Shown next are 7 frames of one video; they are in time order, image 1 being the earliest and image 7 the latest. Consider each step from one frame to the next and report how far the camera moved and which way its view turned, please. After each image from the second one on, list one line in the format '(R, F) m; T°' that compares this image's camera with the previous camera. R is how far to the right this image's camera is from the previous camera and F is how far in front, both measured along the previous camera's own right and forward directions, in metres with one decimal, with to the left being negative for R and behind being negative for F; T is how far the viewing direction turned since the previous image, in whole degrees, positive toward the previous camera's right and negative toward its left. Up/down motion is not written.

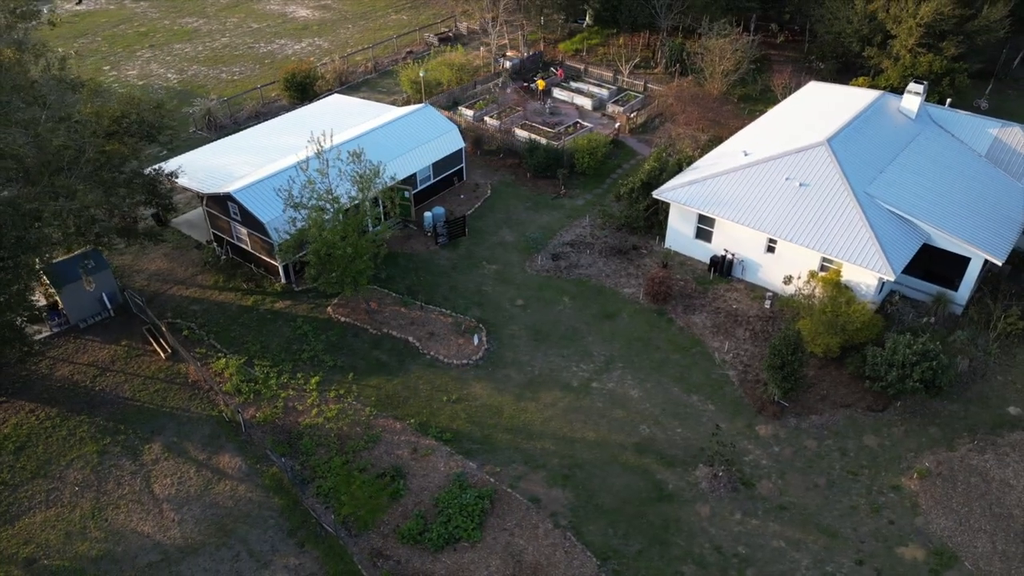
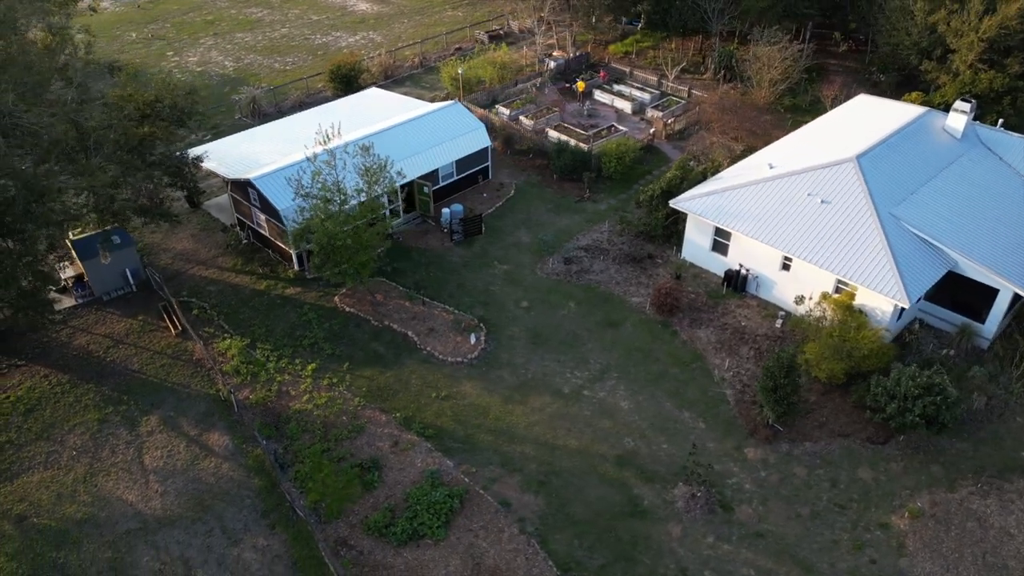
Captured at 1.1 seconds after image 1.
(+2.1, +0.2) m; -5°
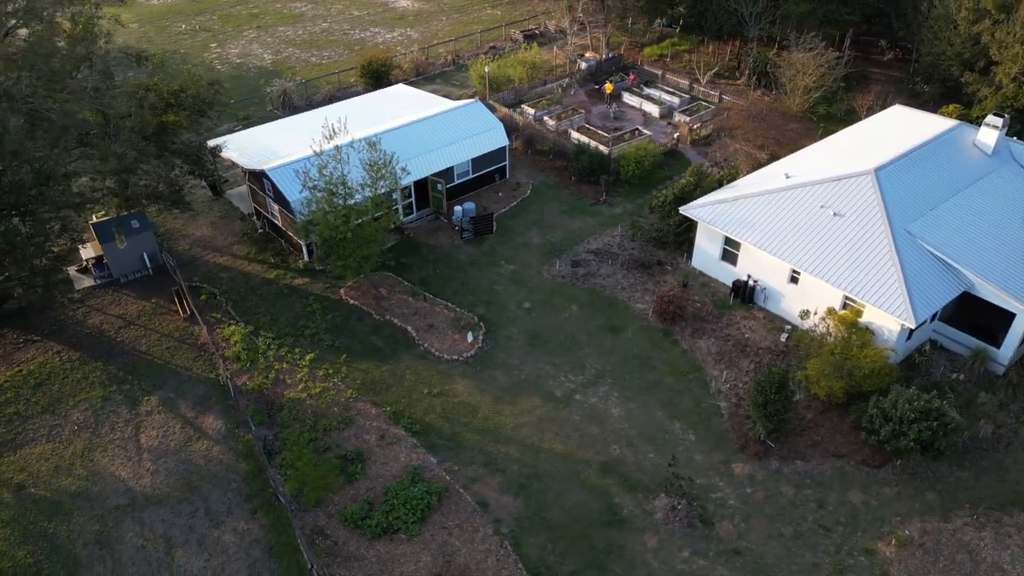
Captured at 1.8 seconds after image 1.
(+1.6, +0.1) m; -4°
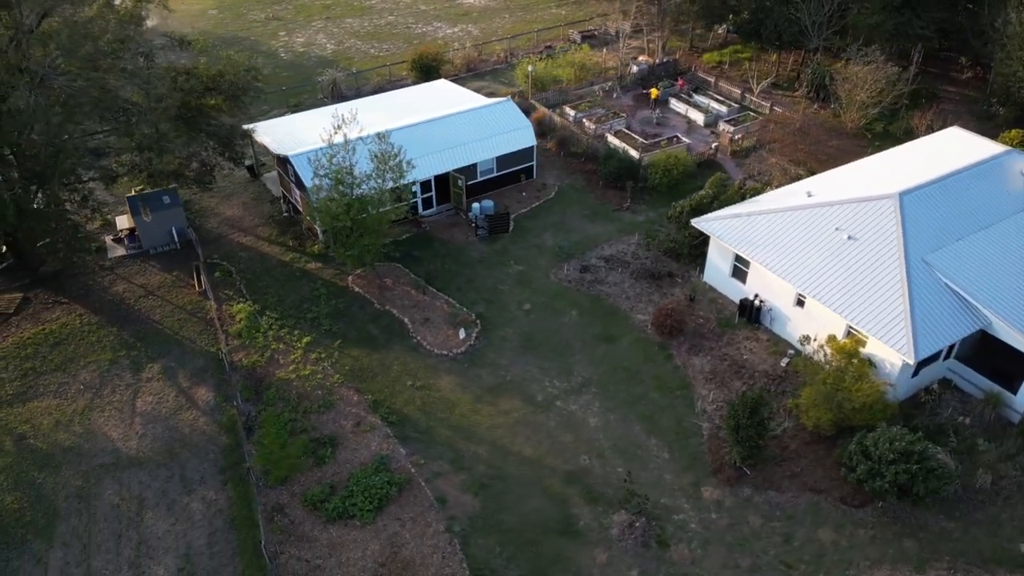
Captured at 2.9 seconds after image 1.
(+2.7, +0.2) m; -6°
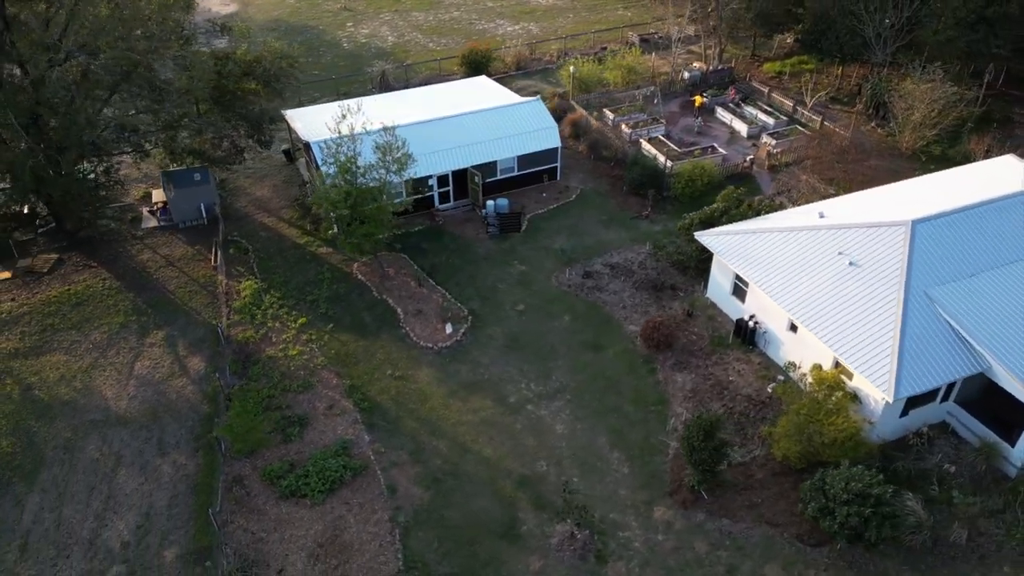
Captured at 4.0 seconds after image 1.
(+3.1, +0.2) m; -7°
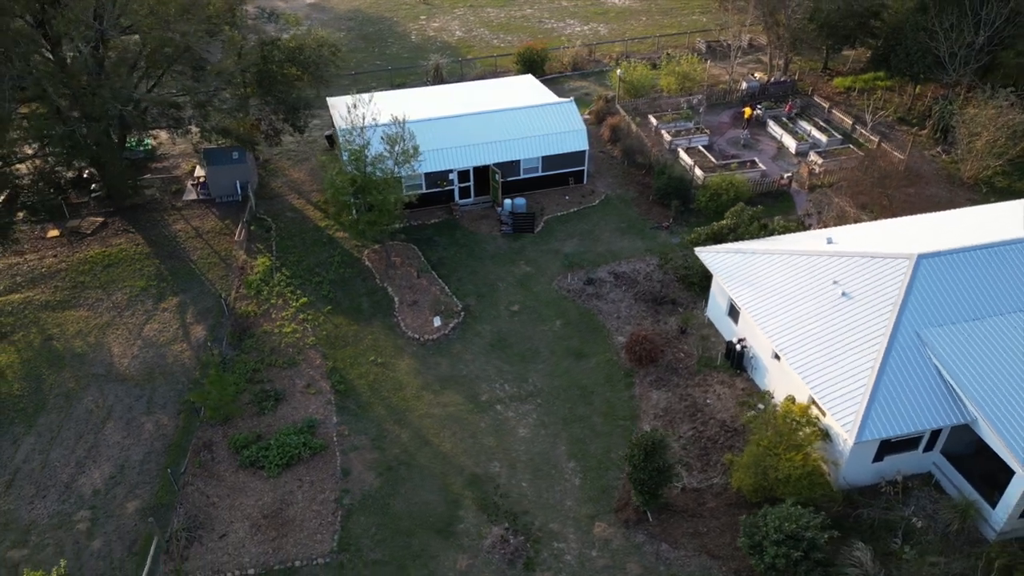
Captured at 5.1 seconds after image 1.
(+3.4, +0.2) m; -7°
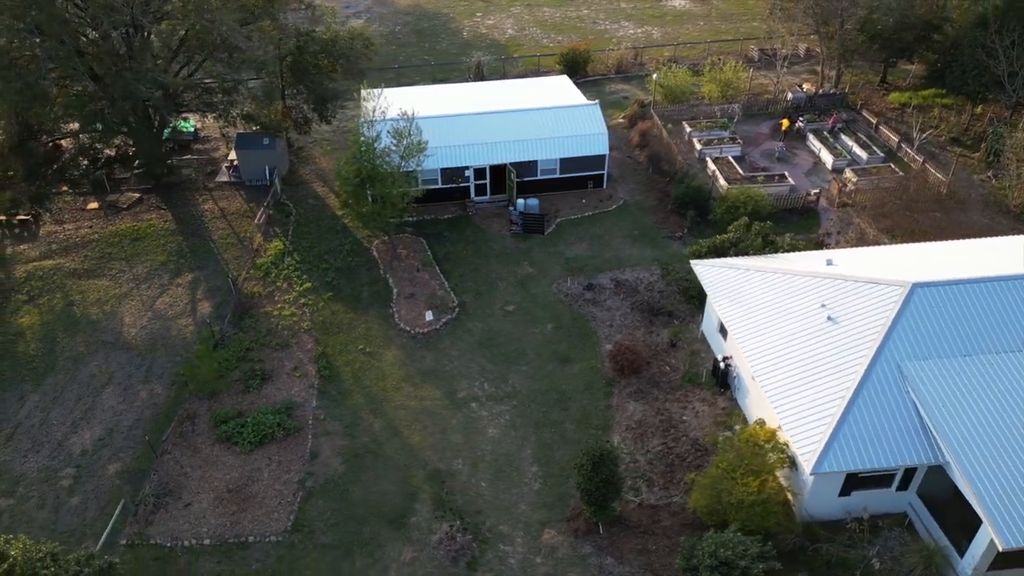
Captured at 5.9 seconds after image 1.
(+2.6, +0.1) m; -6°
